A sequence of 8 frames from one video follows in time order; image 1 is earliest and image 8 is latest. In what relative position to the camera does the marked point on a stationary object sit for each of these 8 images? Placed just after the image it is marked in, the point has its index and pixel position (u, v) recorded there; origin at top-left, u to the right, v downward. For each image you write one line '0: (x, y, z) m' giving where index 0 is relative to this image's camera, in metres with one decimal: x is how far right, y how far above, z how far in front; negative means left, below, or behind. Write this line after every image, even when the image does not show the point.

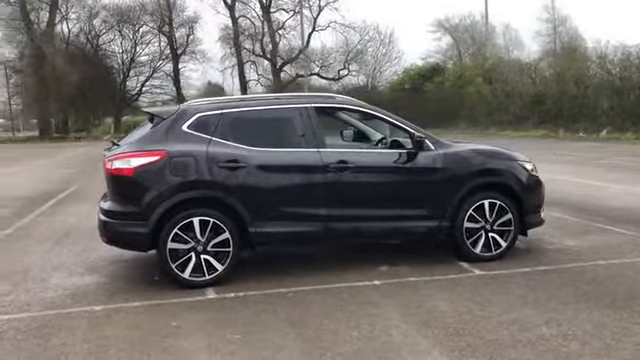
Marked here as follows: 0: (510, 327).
0: (+1.5, -1.2, +4.7) m
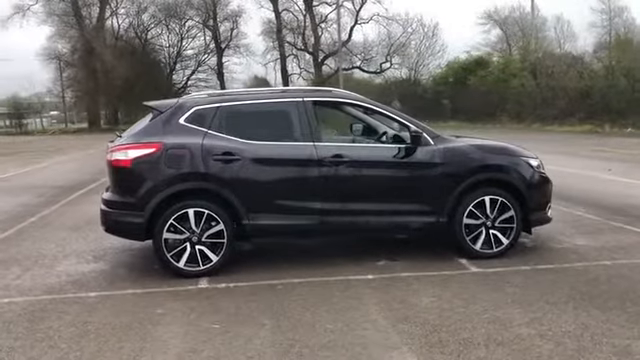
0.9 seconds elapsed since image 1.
0: (+1.3, -1.1, +4.7) m
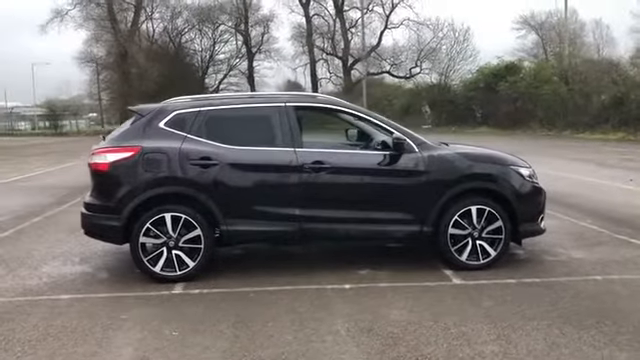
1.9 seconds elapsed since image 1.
0: (+1.0, -1.2, +4.5) m
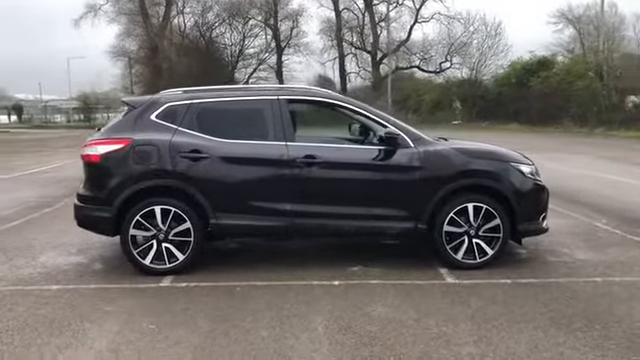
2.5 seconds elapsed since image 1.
0: (+0.8, -1.2, +4.4) m
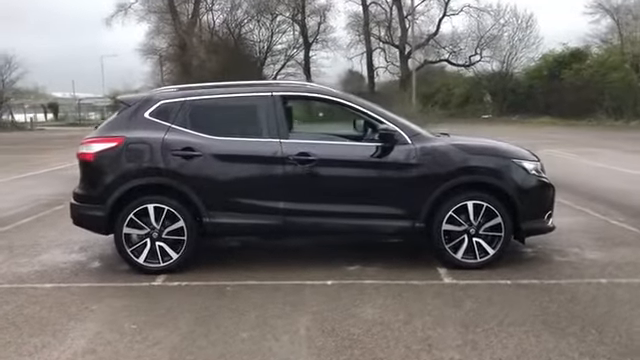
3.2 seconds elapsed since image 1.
0: (+0.7, -1.2, +4.2) m
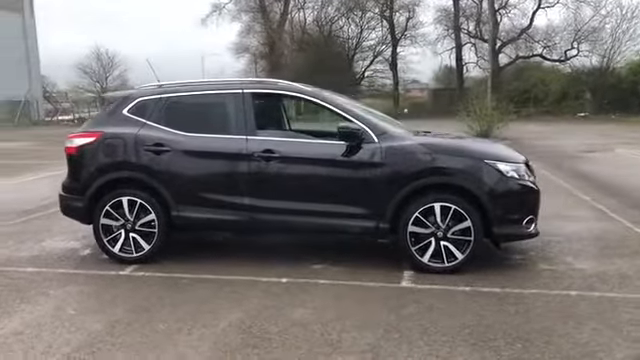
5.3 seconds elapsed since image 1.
0: (0.0, -1.2, +4.1) m
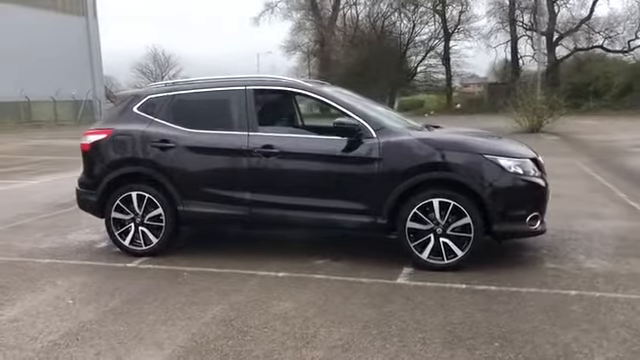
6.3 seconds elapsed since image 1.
0: (-0.2, -1.1, +4.2) m
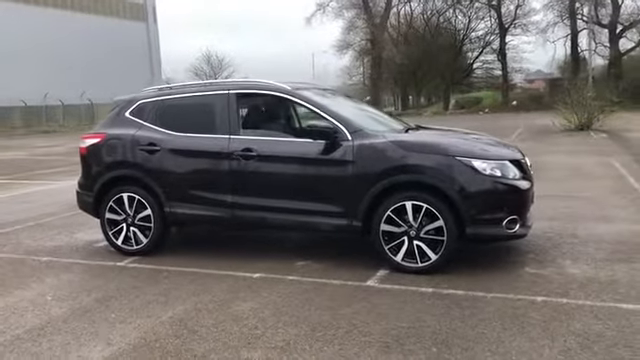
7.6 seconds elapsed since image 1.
0: (-0.6, -1.2, +4.2) m
